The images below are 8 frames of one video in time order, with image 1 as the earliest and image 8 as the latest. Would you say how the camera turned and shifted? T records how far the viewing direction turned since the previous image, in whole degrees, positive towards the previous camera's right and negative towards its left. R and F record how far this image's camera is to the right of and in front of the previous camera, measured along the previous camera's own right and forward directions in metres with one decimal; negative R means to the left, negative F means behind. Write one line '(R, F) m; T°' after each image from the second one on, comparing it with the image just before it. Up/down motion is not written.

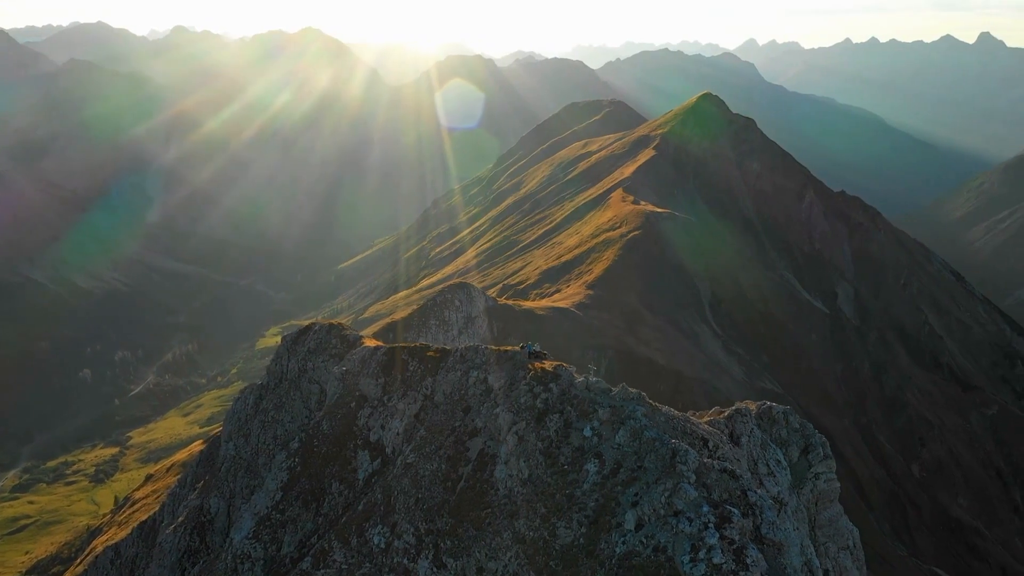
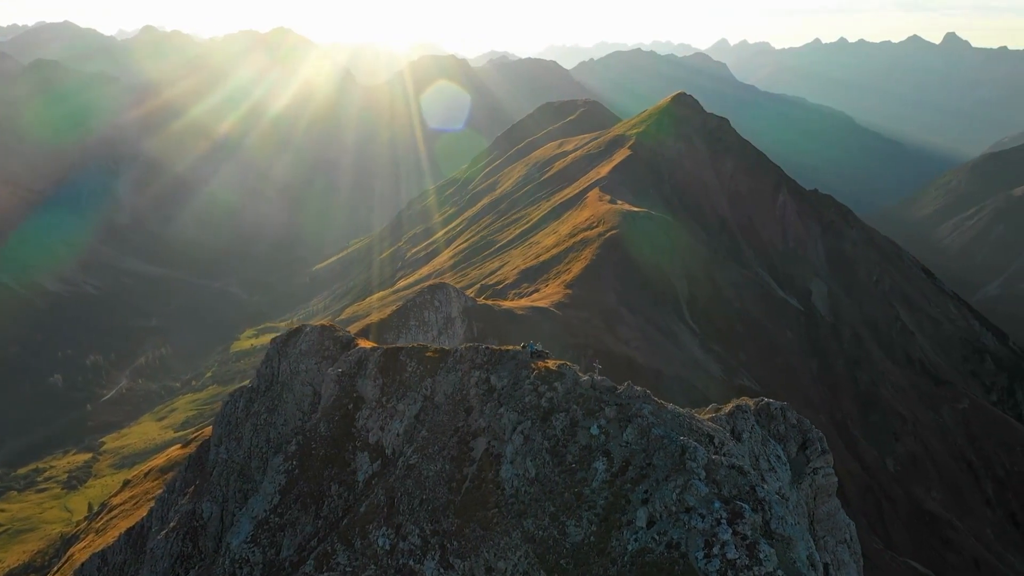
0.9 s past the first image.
(-1.0, 0.0) m; +1°
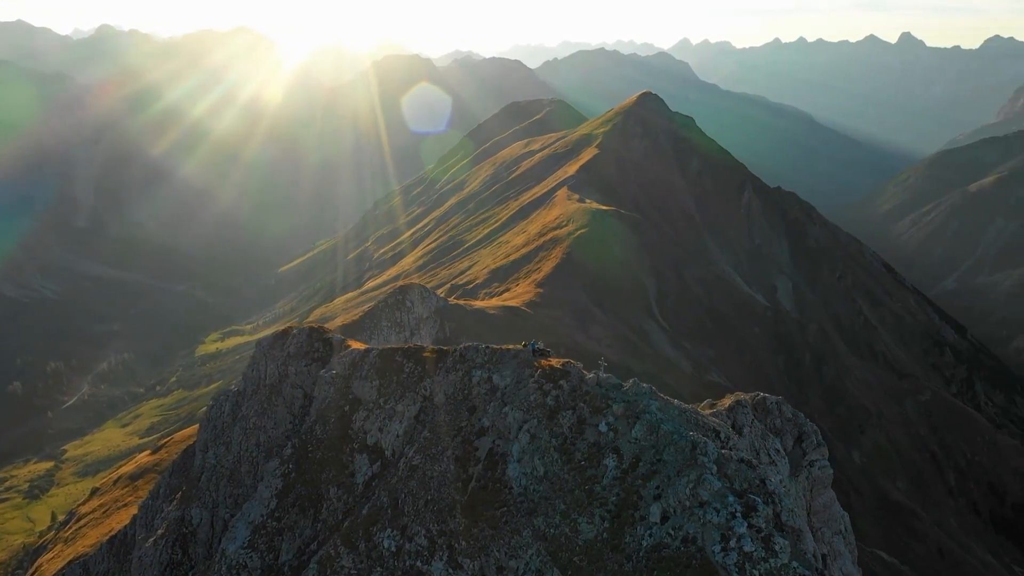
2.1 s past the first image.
(-1.3, 0.0) m; +2°
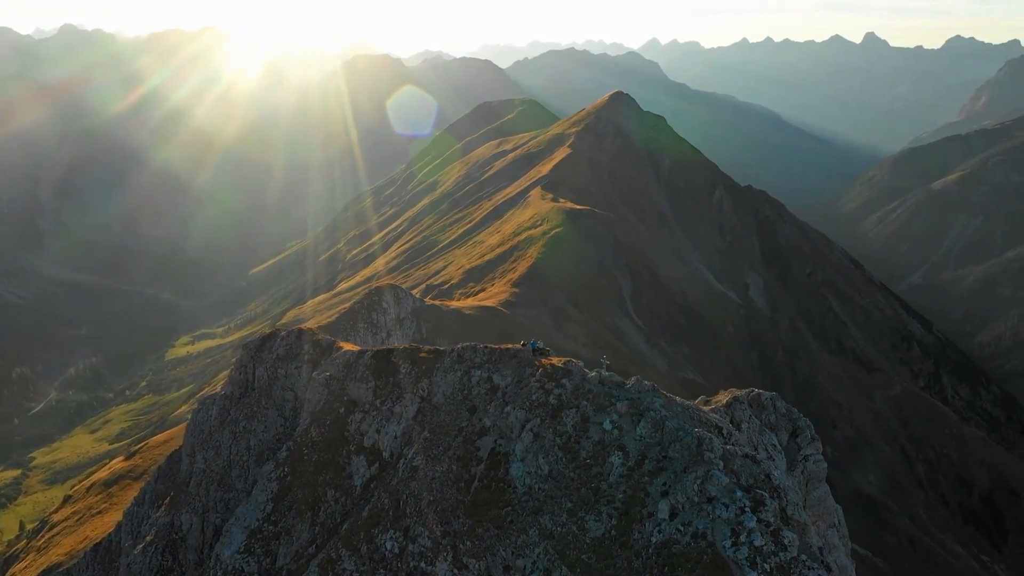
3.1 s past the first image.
(-1.0, 0.0) m; +2°
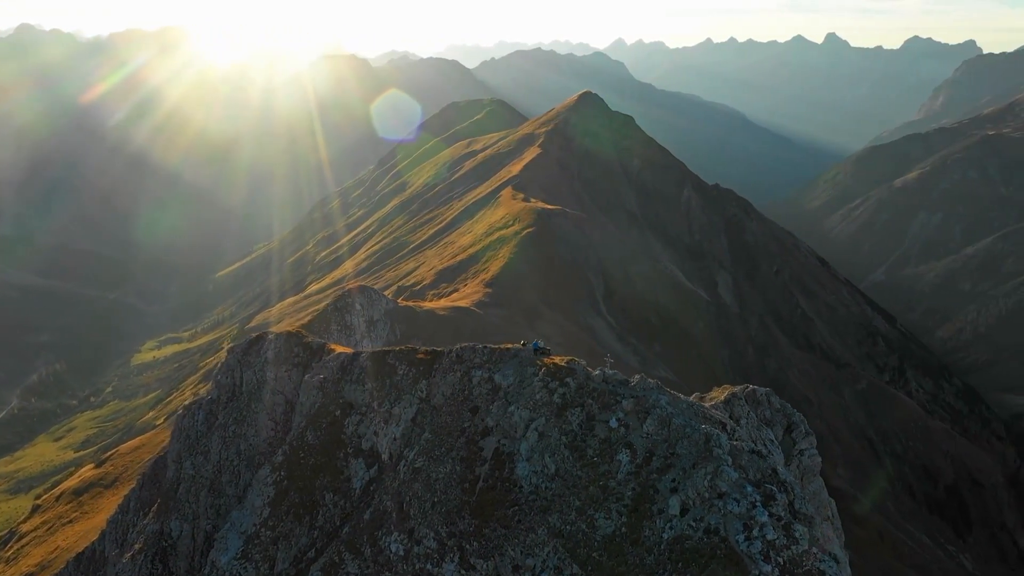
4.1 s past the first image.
(-1.1, 0.0) m; +2°
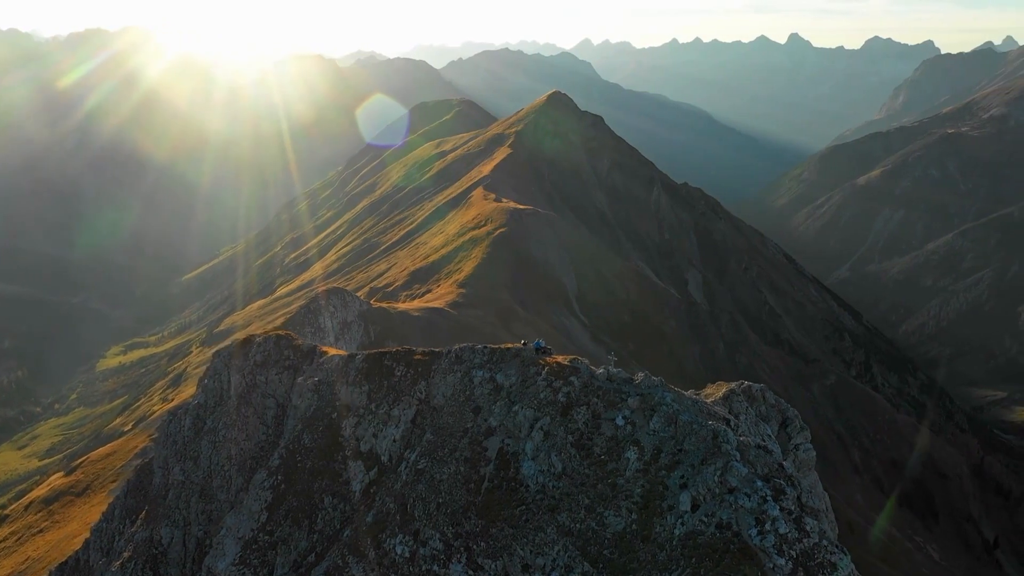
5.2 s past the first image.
(-1.1, 0.0) m; +2°
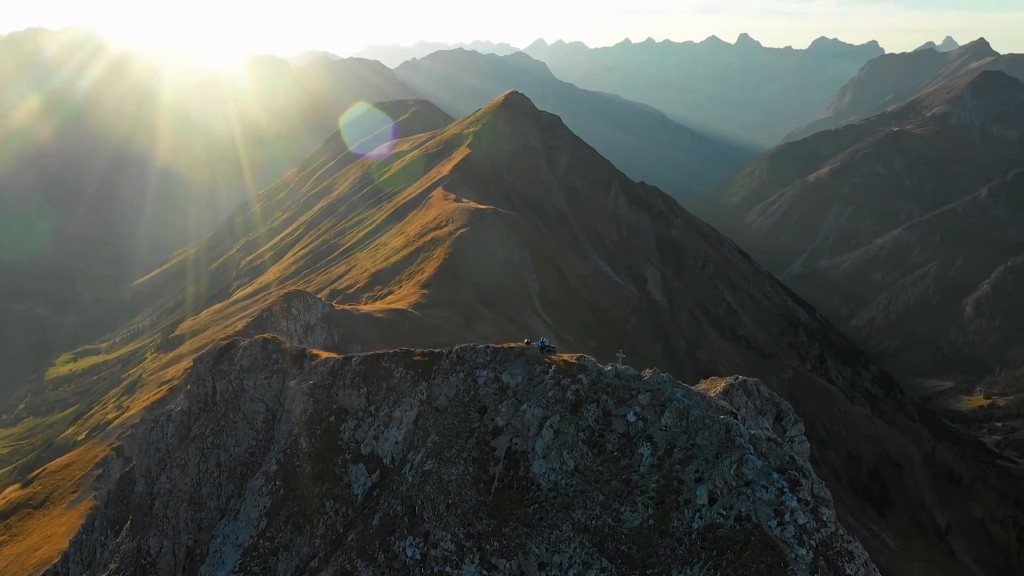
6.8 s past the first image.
(-1.7, 0.0) m; +2°
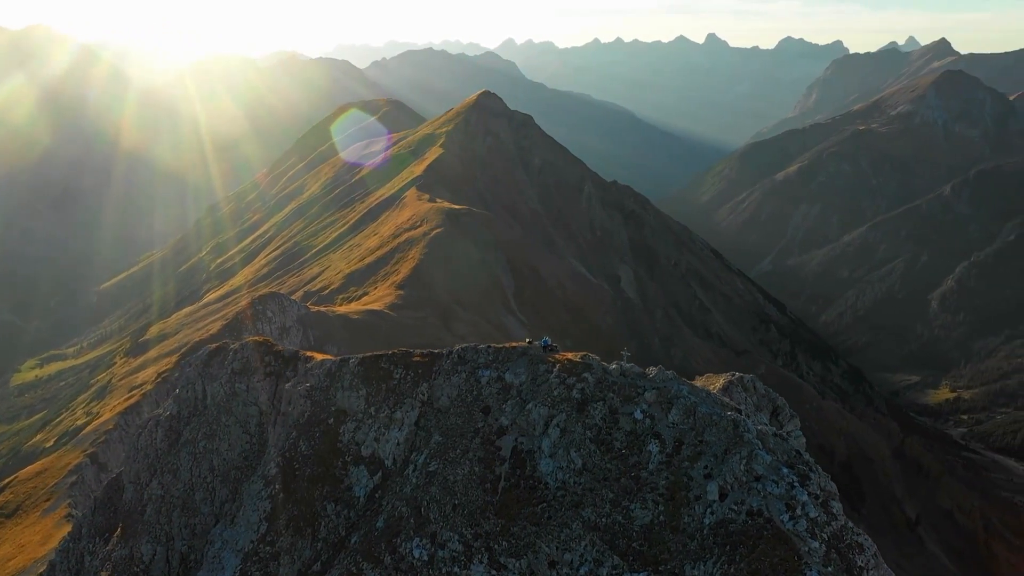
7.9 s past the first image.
(-1.1, 0.0) m; +1°
